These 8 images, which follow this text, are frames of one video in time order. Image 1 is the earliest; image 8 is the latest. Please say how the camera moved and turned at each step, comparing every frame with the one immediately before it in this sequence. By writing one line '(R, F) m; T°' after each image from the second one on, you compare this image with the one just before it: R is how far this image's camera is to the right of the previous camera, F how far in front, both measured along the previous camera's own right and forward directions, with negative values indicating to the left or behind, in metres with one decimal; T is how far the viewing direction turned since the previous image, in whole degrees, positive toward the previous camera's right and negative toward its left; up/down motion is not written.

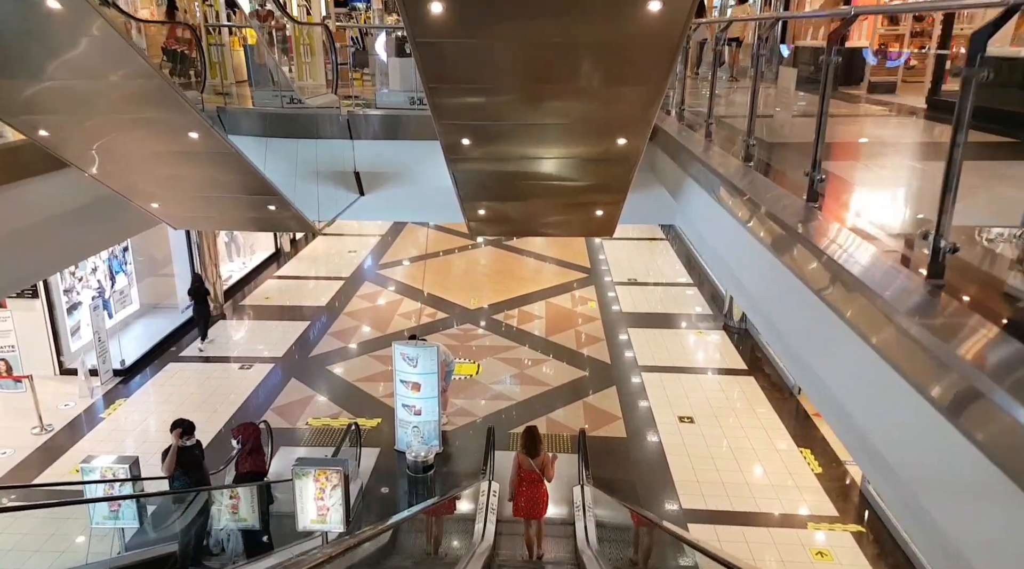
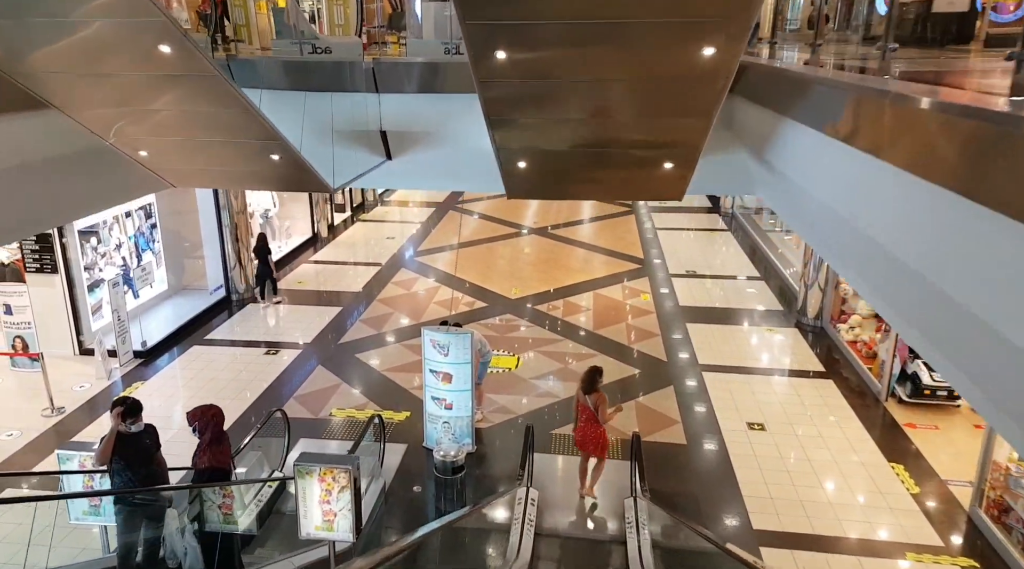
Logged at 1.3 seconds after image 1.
(0.0, +0.9) m; -4°
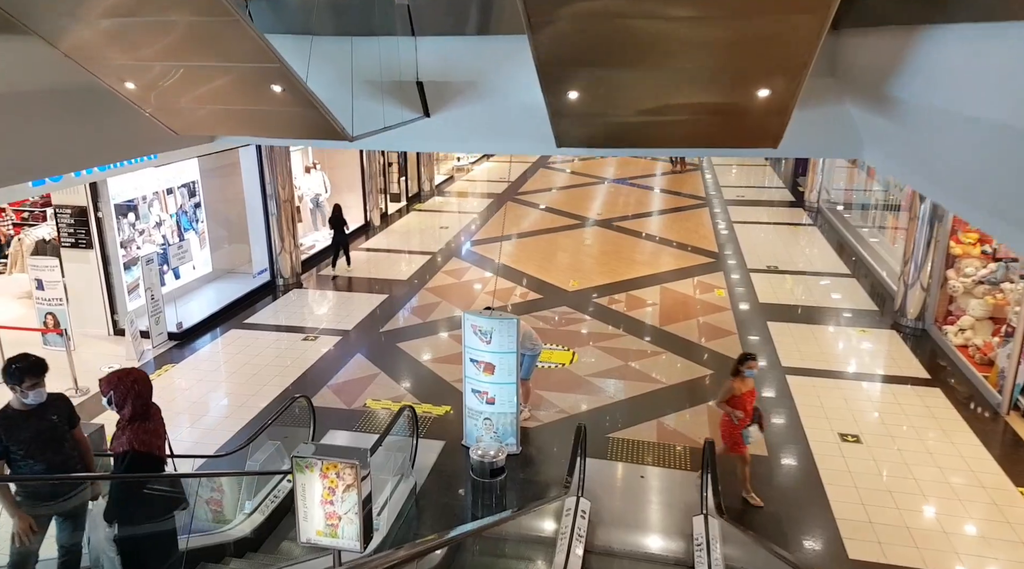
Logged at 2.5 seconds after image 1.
(+0.1, +0.9) m; -5°
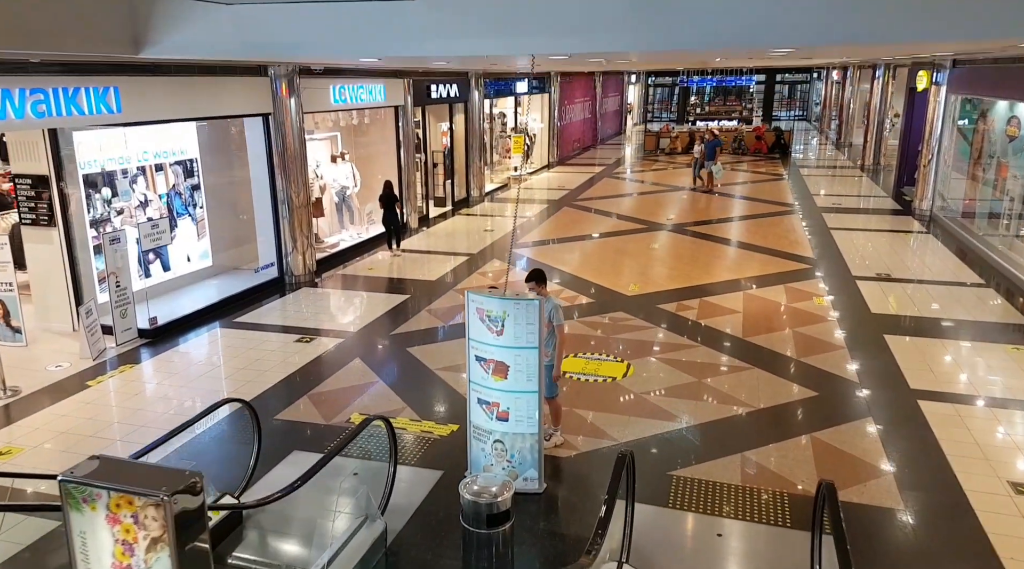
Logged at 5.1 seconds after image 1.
(+0.3, +1.8) m; -6°
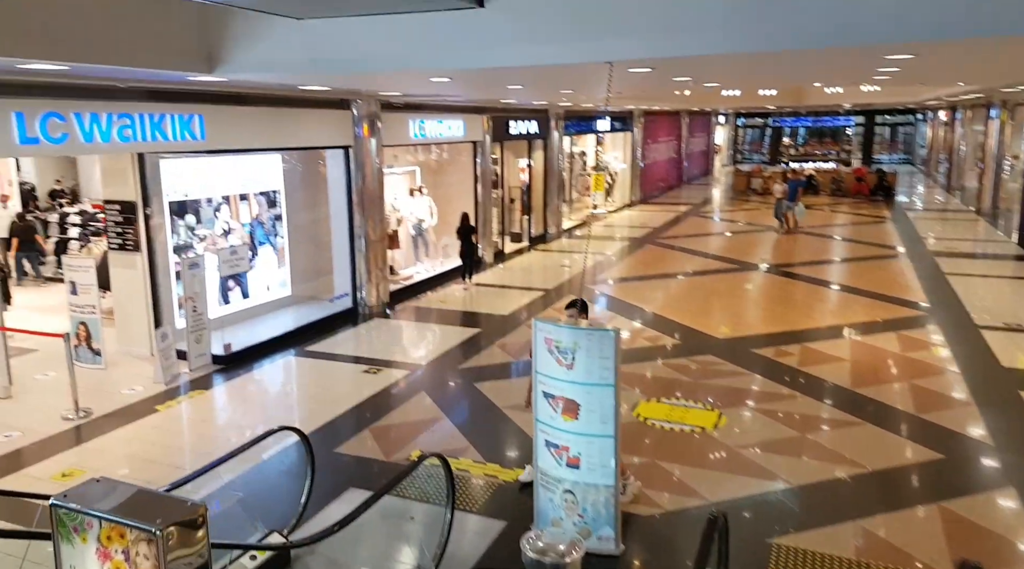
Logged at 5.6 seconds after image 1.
(0.0, +0.4) m; -7°
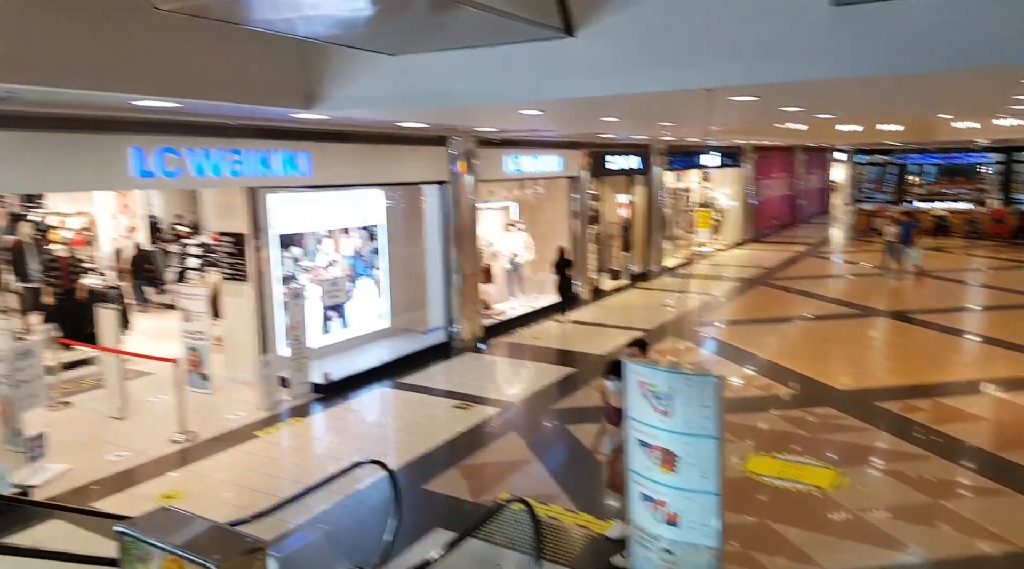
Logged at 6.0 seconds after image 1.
(0.0, +0.2) m; -8°
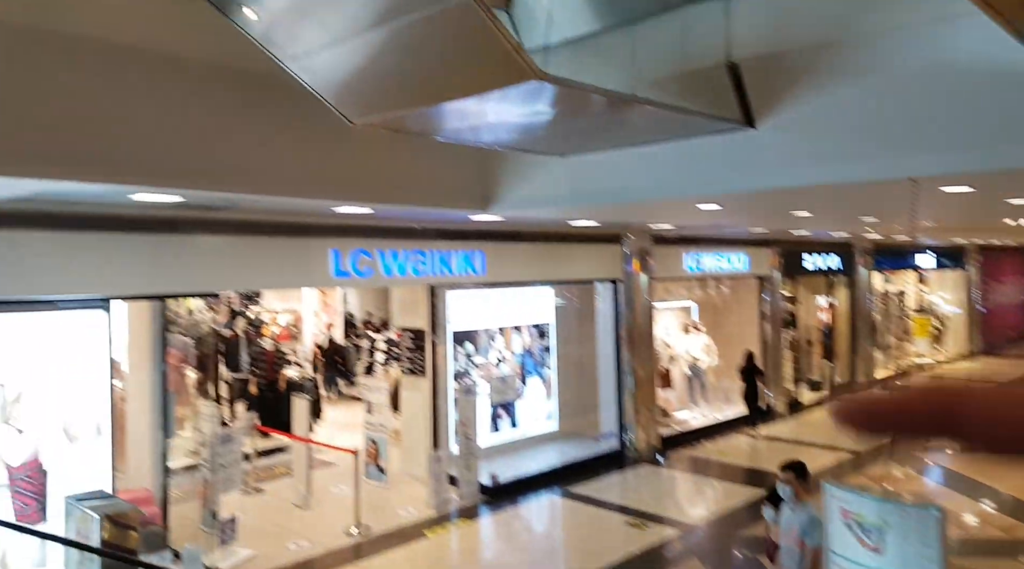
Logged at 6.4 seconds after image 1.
(+0.1, +0.2) m; -15°
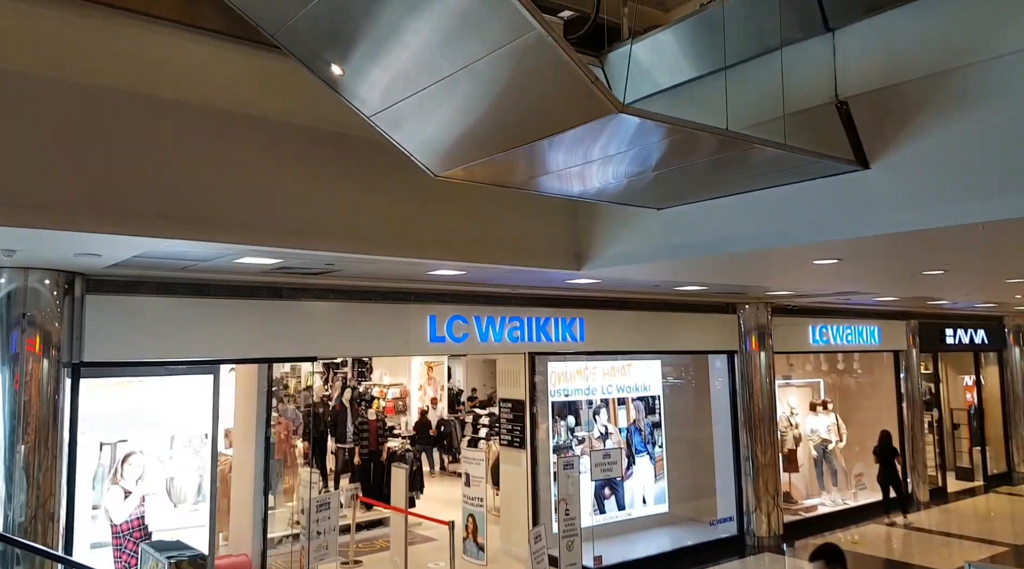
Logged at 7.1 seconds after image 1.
(+0.1, +0.1) m; -9°
